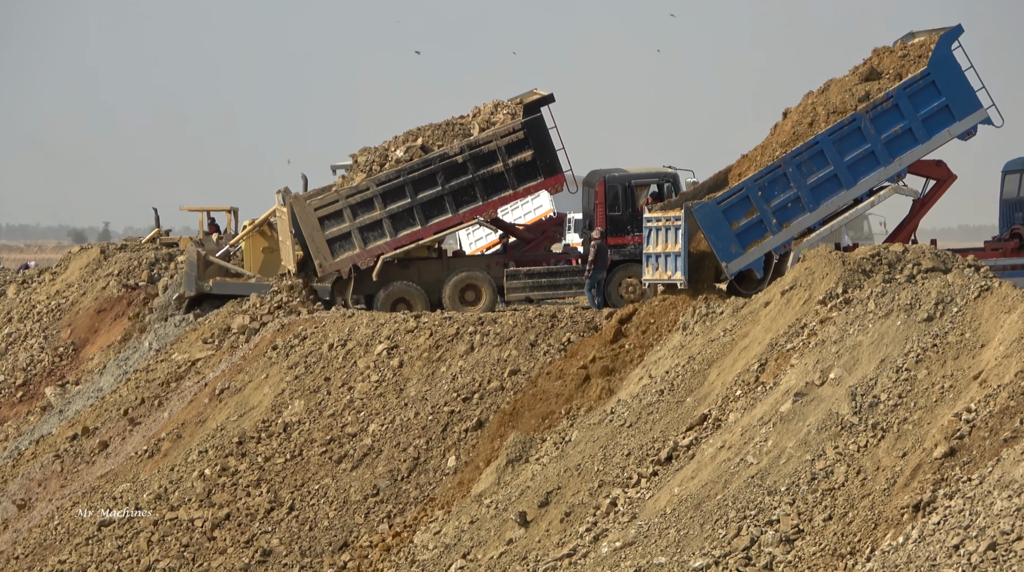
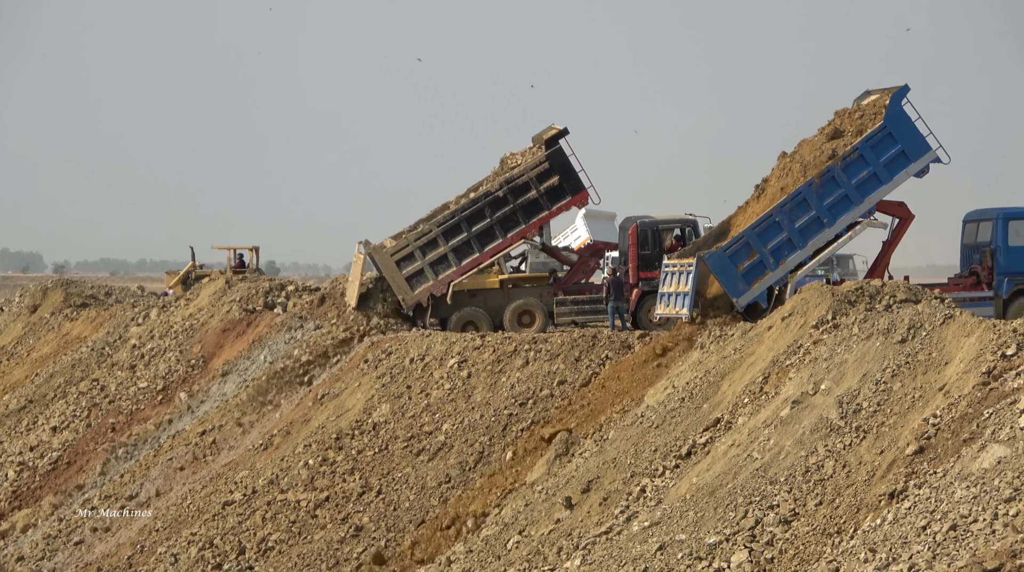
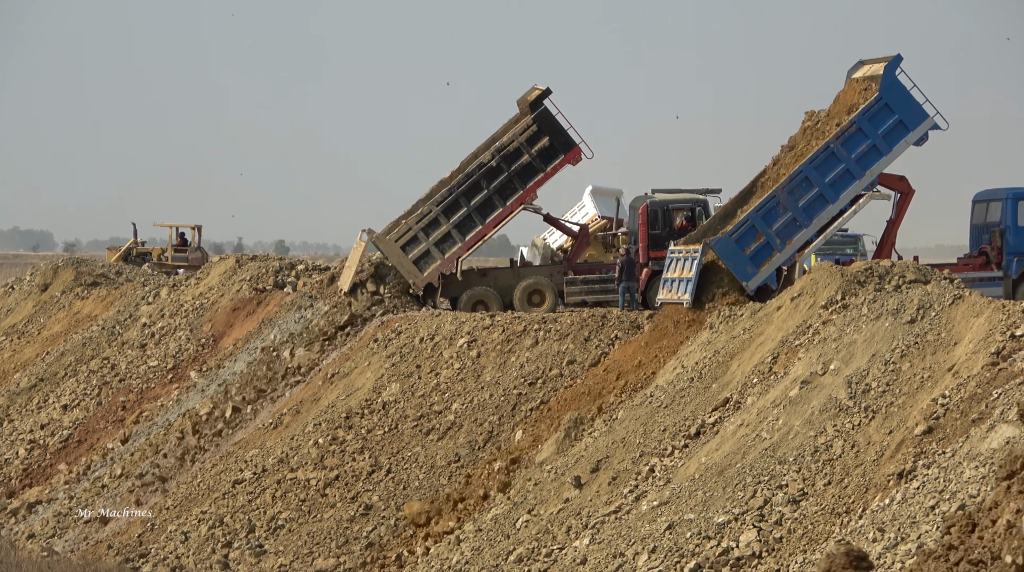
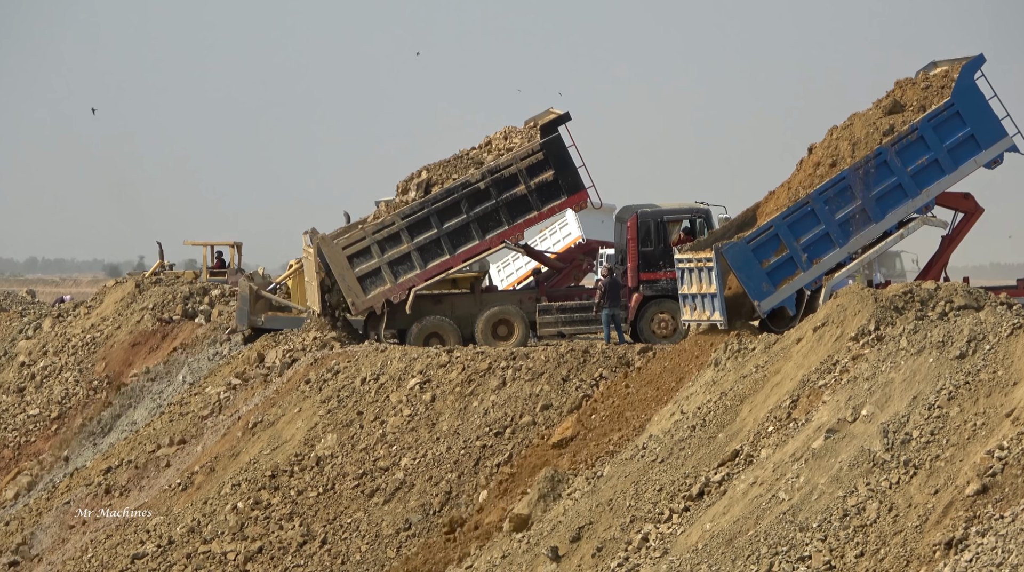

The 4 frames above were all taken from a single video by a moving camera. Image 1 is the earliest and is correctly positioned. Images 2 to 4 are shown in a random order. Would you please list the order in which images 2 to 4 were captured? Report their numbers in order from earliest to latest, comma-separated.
4, 2, 3
